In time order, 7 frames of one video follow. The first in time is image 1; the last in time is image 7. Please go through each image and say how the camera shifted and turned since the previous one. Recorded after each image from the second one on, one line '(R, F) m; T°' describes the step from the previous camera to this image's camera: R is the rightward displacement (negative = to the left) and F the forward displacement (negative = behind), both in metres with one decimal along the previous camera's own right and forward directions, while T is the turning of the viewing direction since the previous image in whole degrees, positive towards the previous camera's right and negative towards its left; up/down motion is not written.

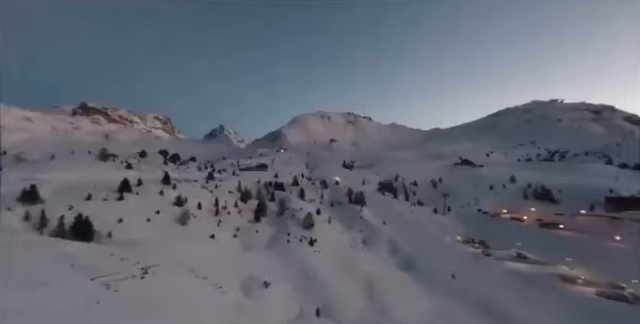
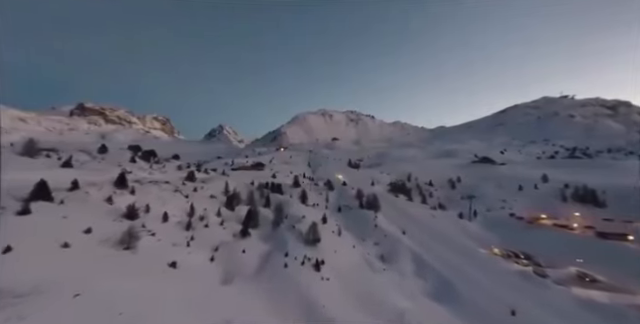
(-0.5, +6.5) m; 0°
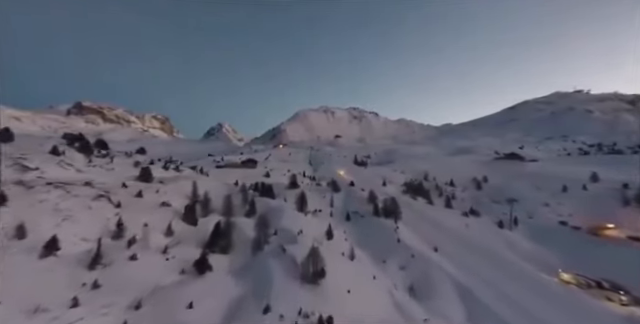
(-0.1, +7.8) m; 0°
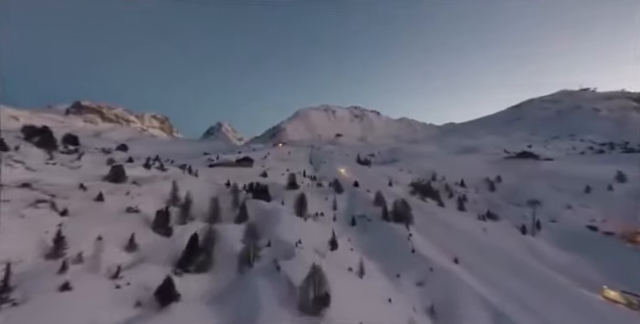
(-0.1, +3.1) m; 0°
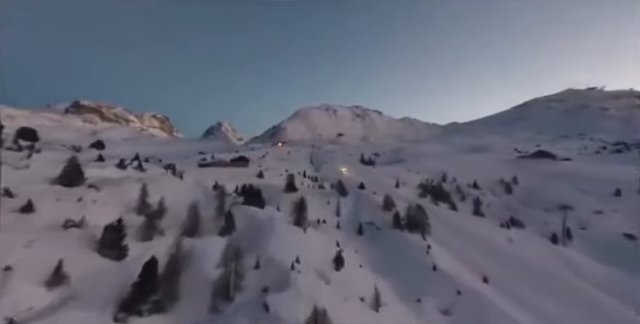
(-0.1, +3.3) m; 0°
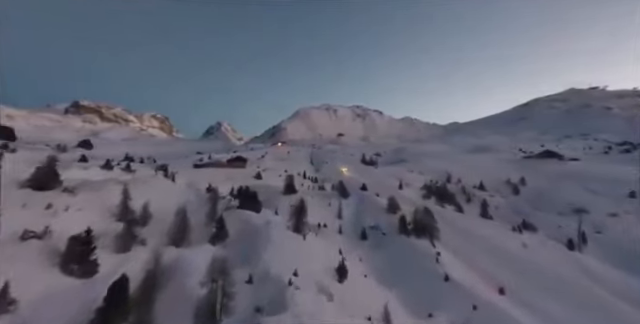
(0.0, +1.4) m; 0°
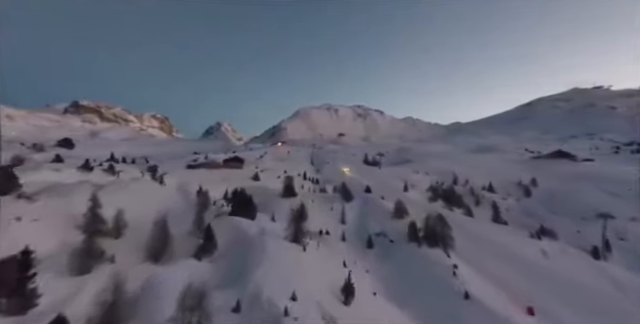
(-0.1, +1.8) m; 0°
